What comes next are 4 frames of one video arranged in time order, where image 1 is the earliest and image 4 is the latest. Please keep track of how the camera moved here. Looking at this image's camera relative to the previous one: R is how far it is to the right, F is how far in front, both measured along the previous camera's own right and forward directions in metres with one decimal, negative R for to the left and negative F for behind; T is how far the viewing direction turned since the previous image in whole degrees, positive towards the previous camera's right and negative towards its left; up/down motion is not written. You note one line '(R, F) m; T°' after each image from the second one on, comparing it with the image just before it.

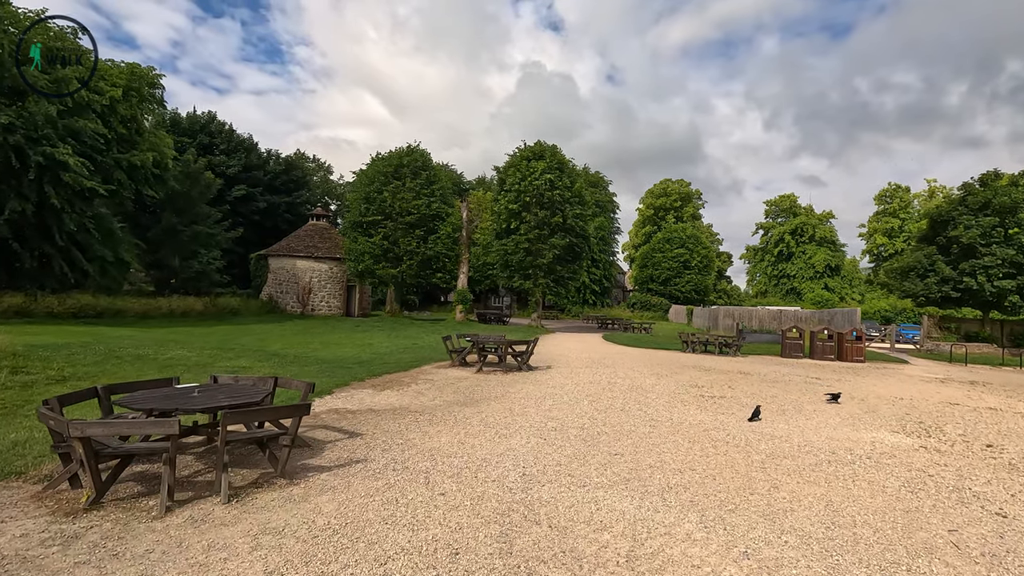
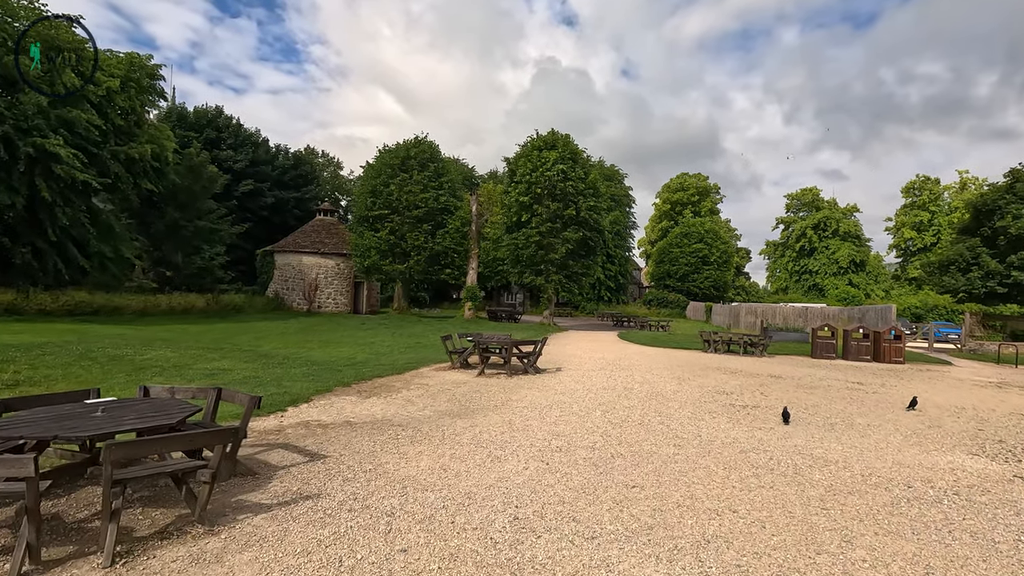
(+0.2, +1.3) m; -2°
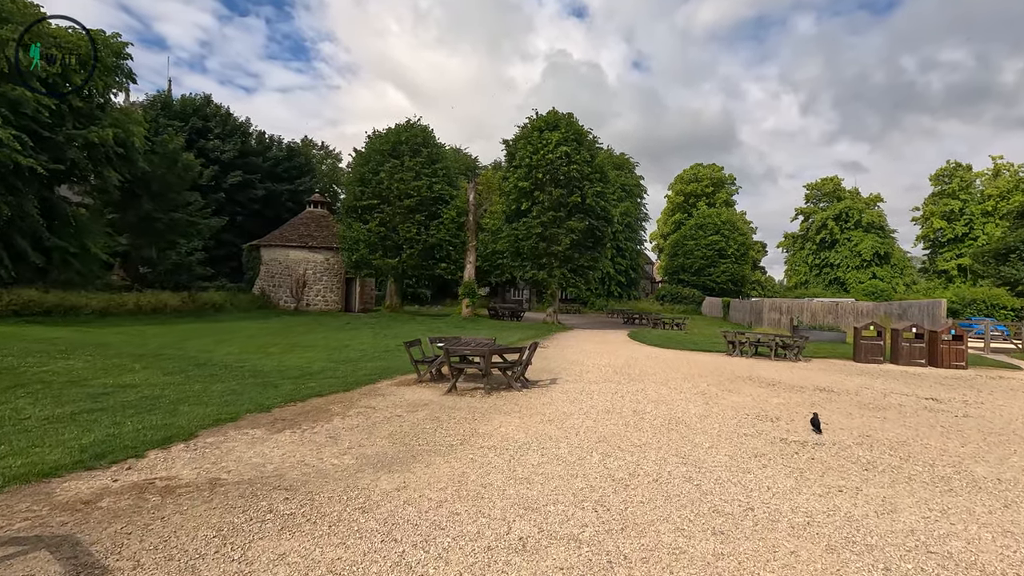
(+0.6, +2.7) m; -1°
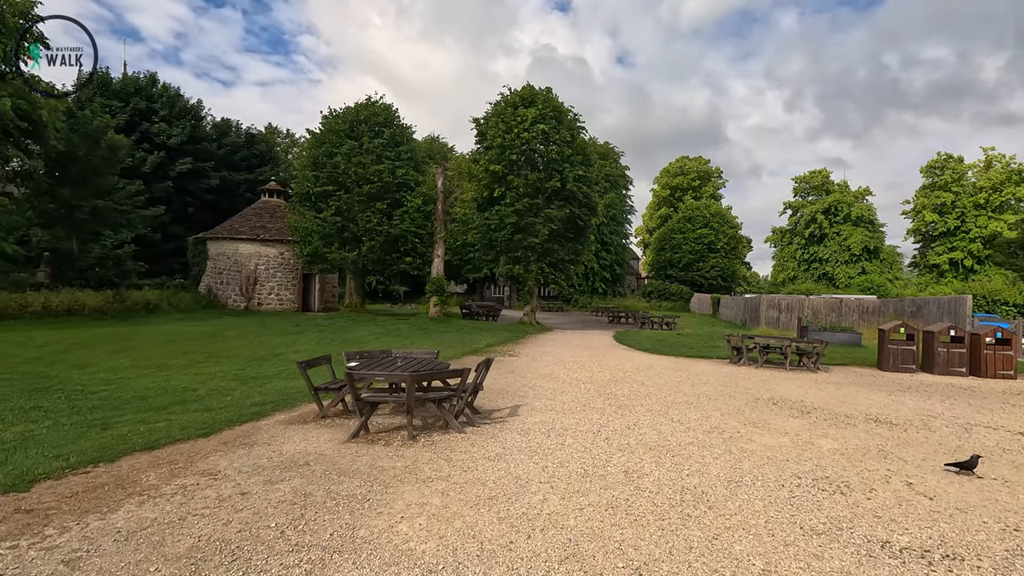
(+0.6, +3.1) m; +2°
